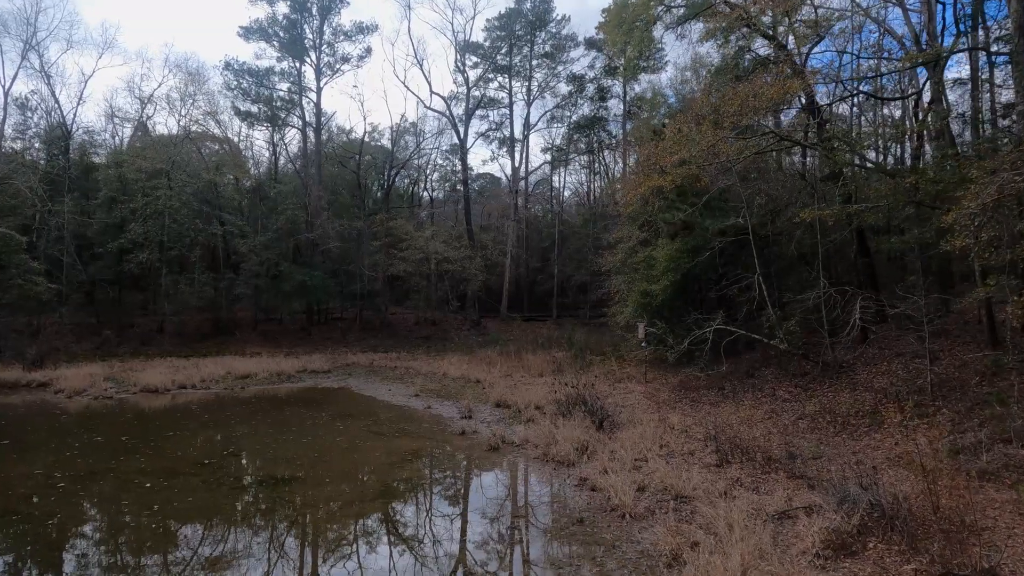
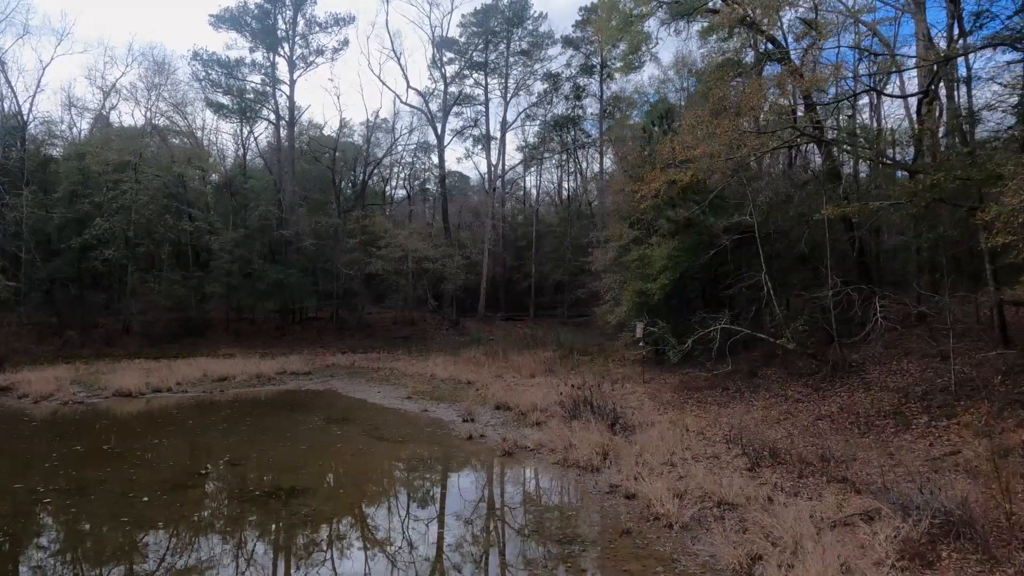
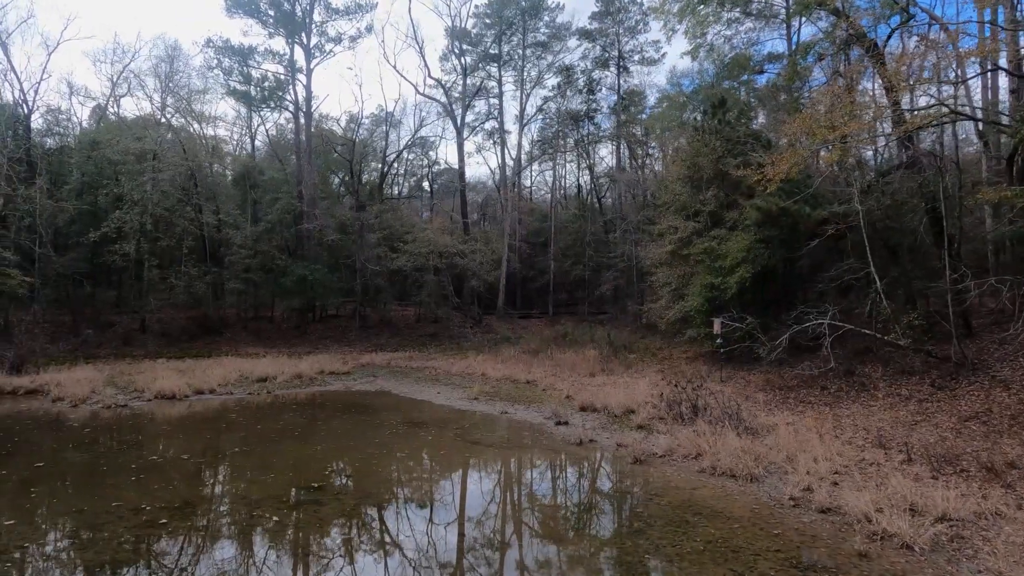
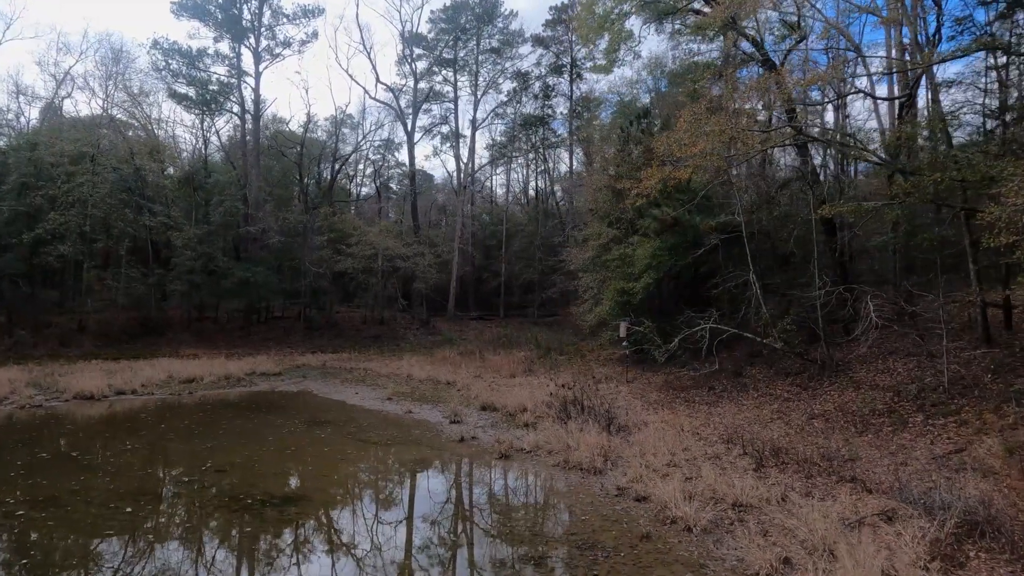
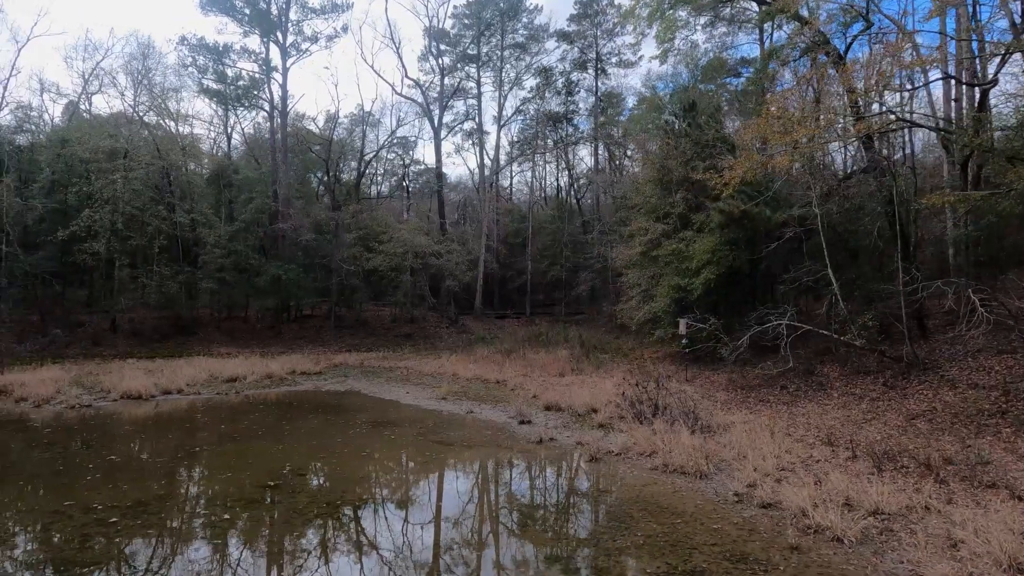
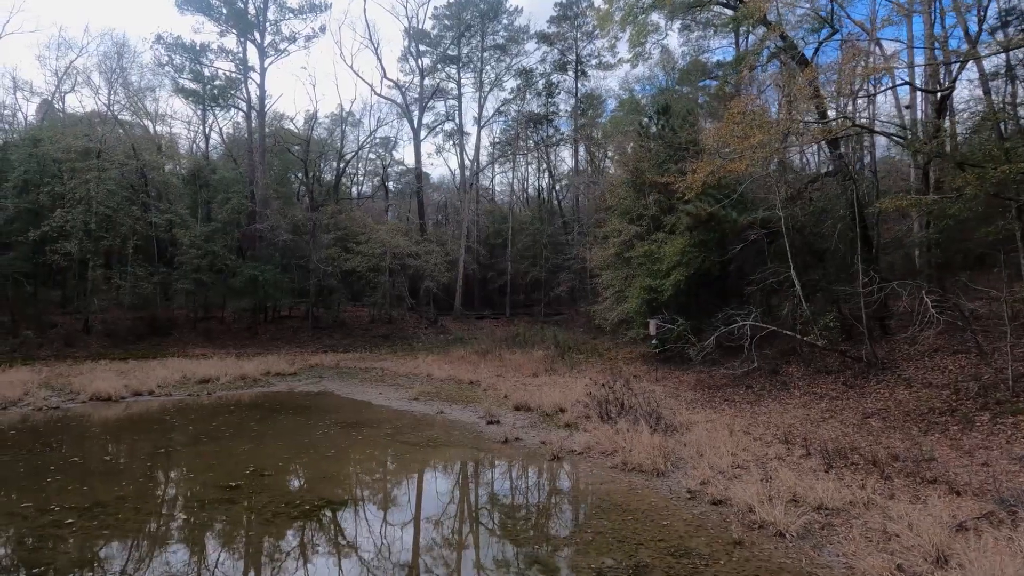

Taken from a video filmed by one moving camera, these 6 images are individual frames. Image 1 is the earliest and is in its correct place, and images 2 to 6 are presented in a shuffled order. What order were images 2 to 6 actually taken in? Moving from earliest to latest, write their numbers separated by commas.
2, 4, 6, 5, 3
